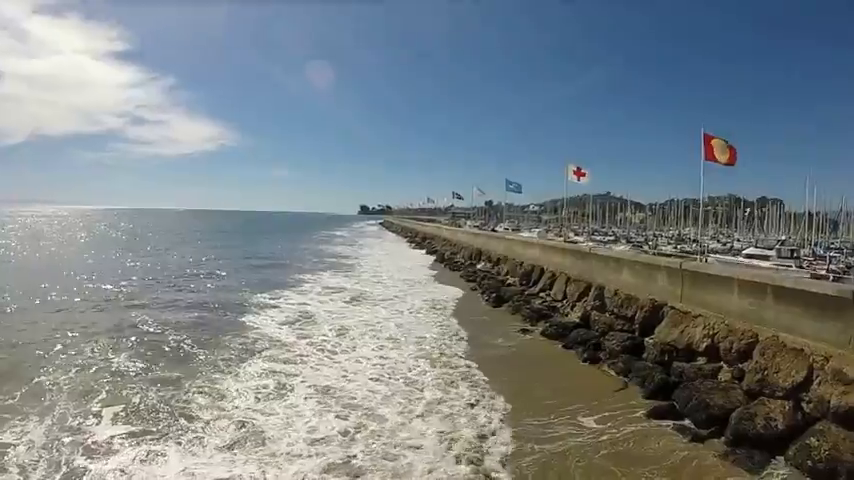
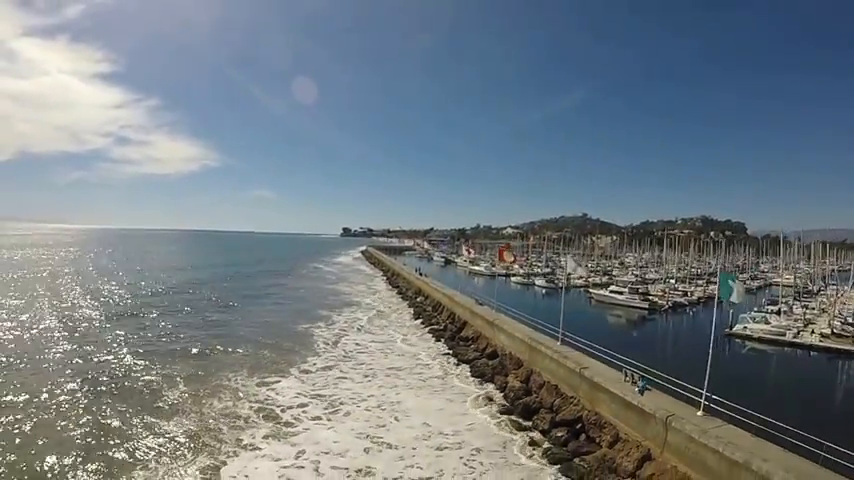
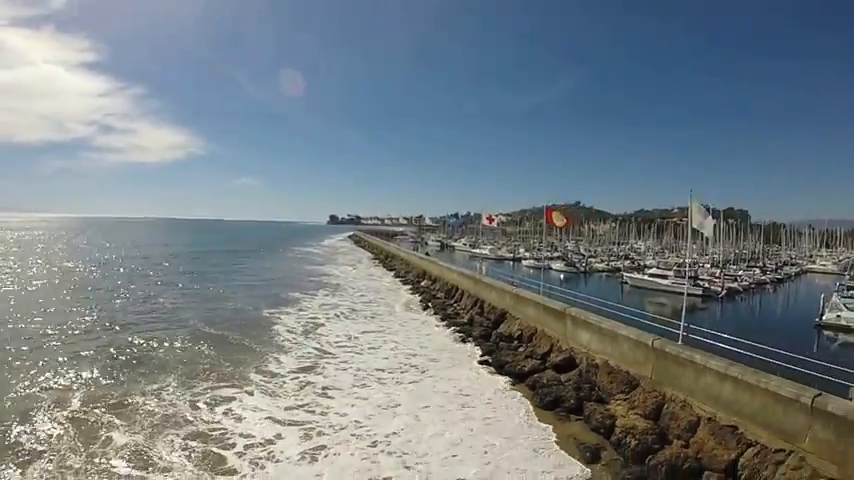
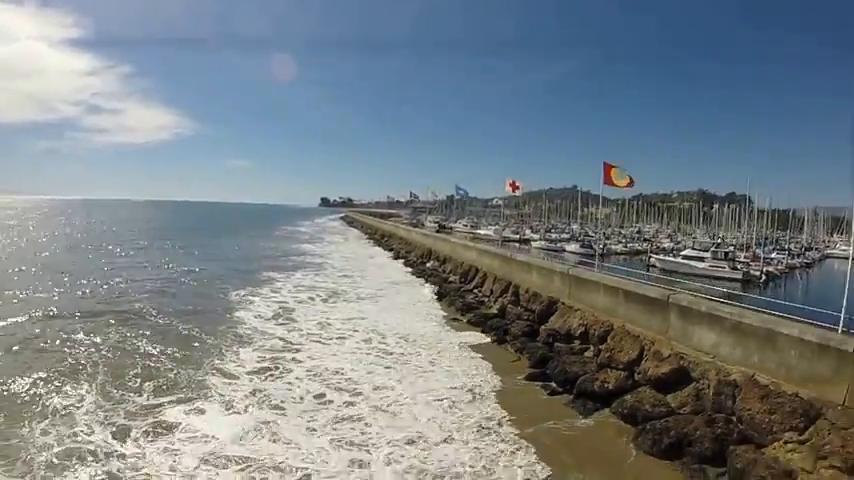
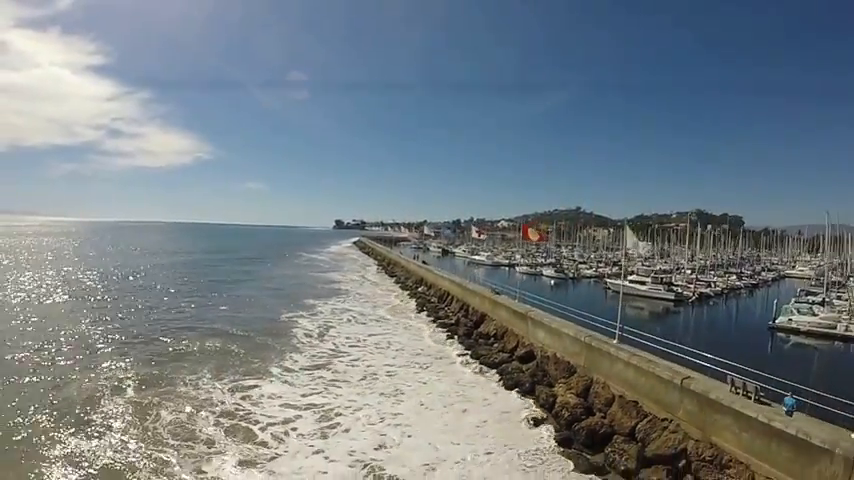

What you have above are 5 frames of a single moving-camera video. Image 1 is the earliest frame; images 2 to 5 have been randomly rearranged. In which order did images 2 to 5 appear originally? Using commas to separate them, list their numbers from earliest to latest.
4, 3, 5, 2
